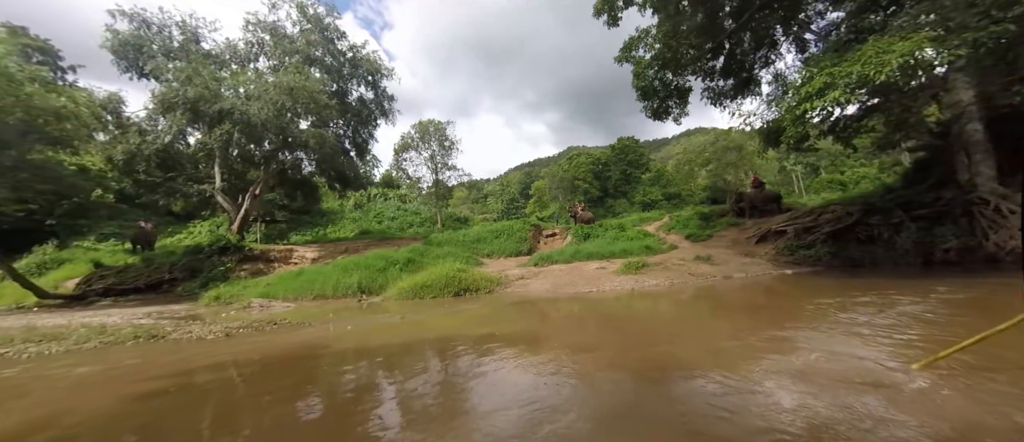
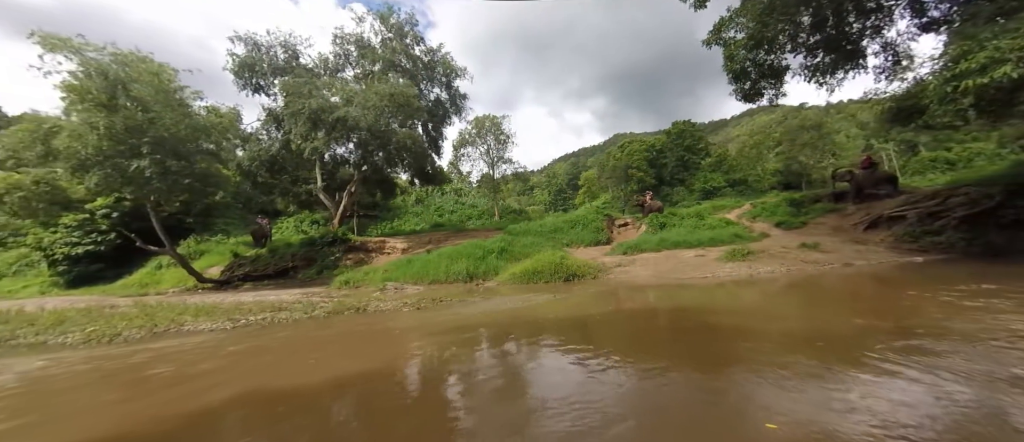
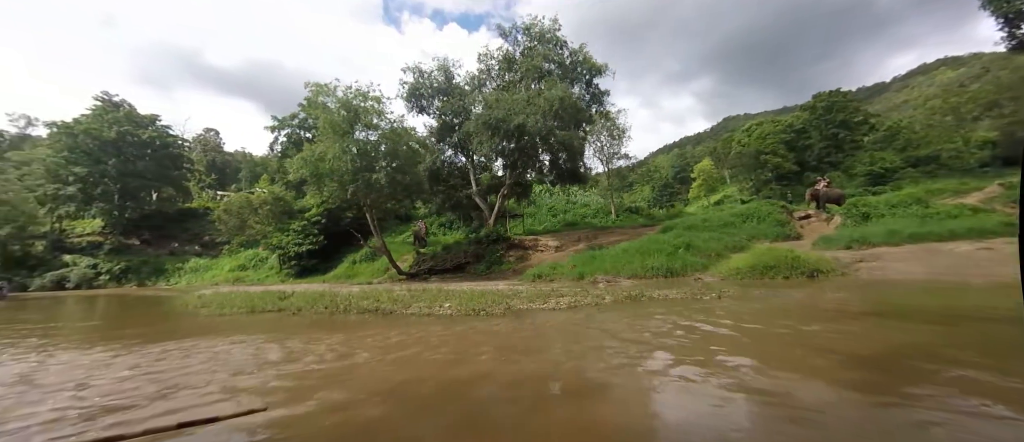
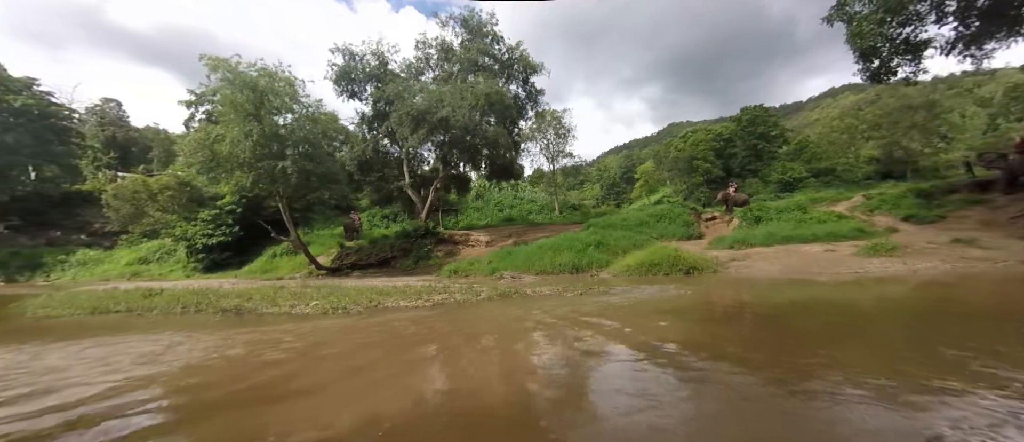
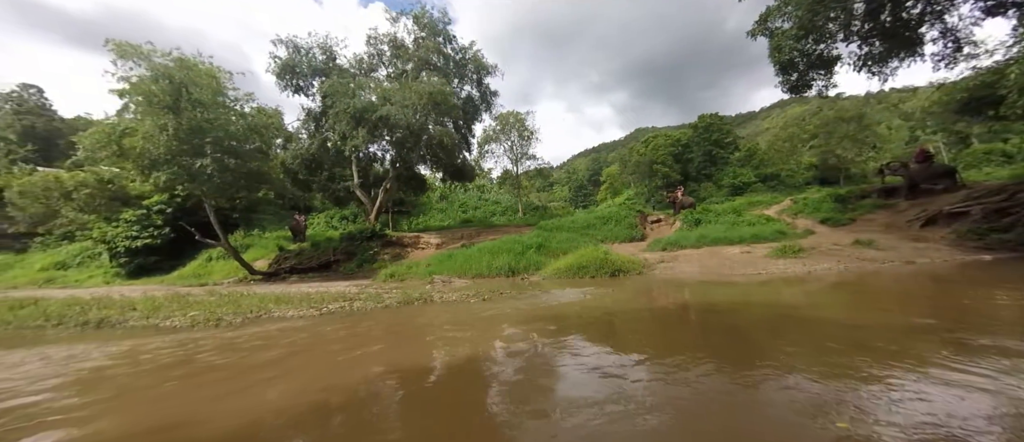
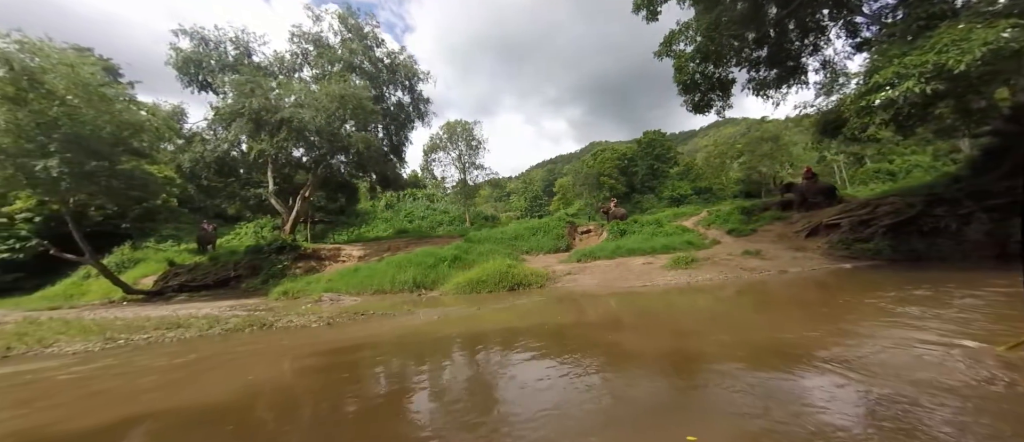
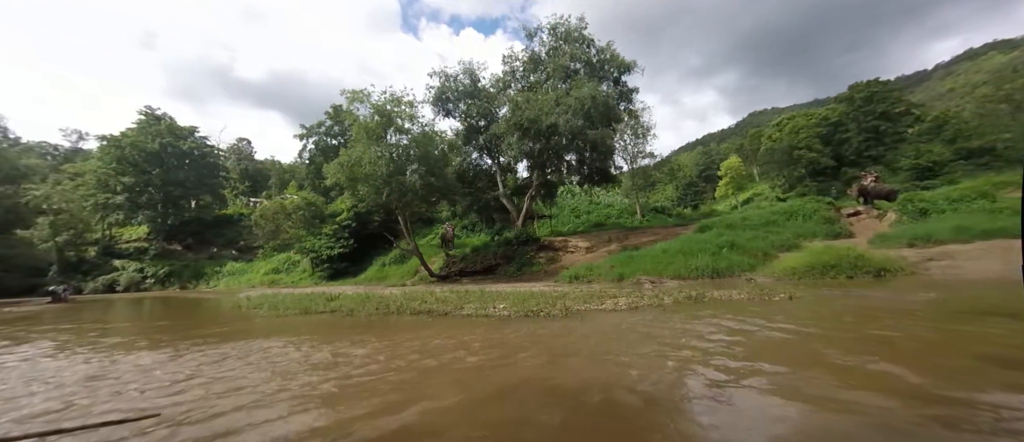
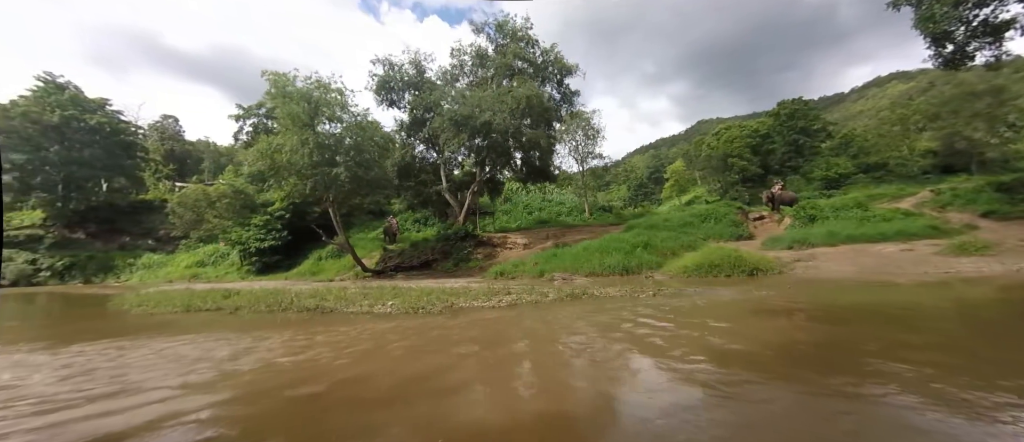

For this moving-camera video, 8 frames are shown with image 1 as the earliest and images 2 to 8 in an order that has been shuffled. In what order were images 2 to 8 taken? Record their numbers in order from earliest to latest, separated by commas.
6, 2, 5, 4, 8, 3, 7
